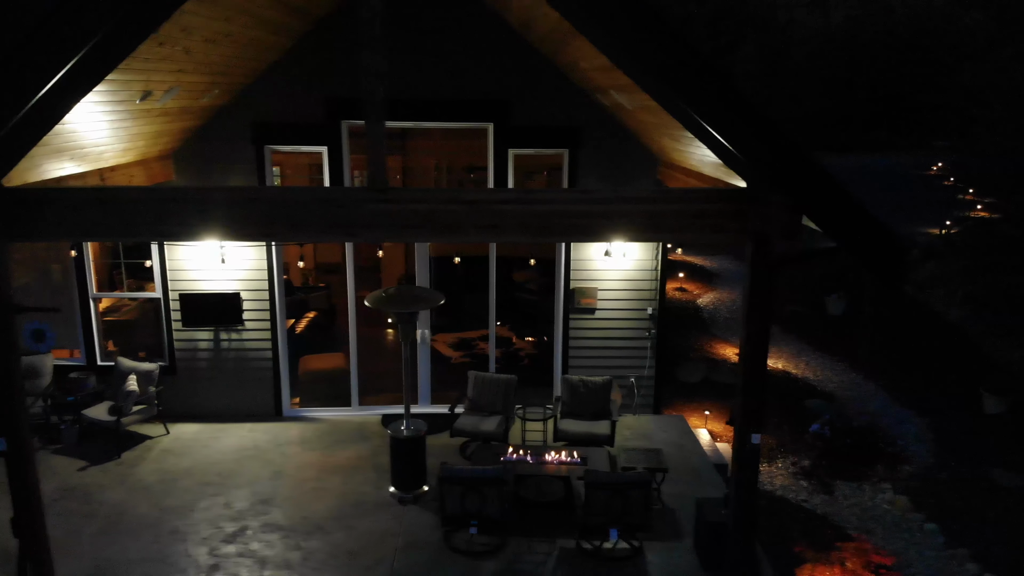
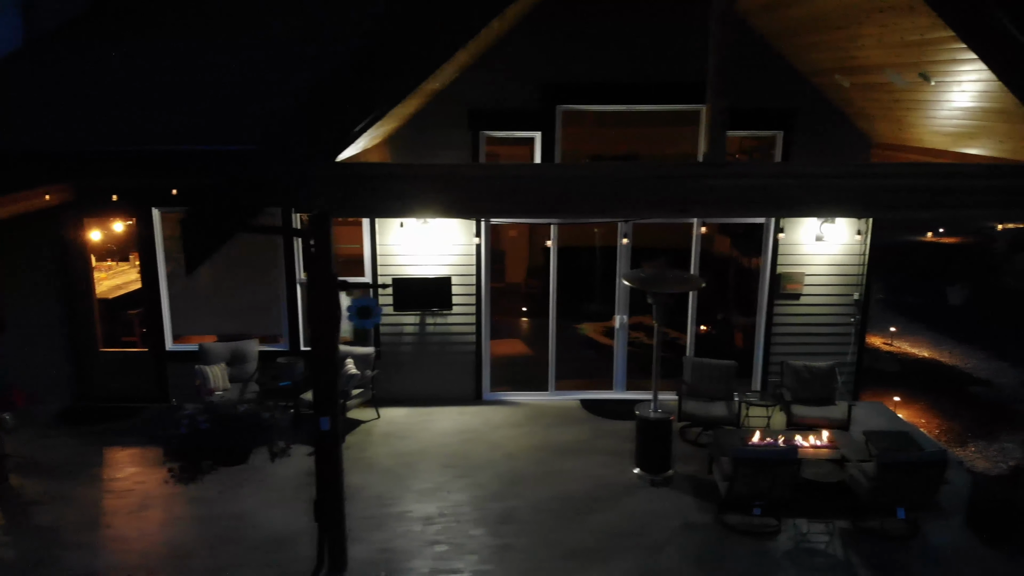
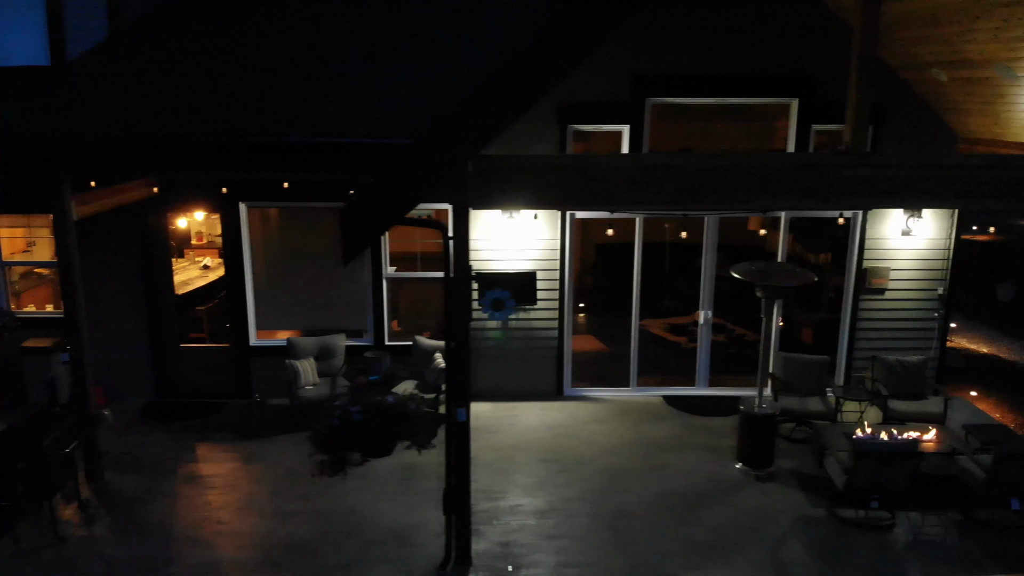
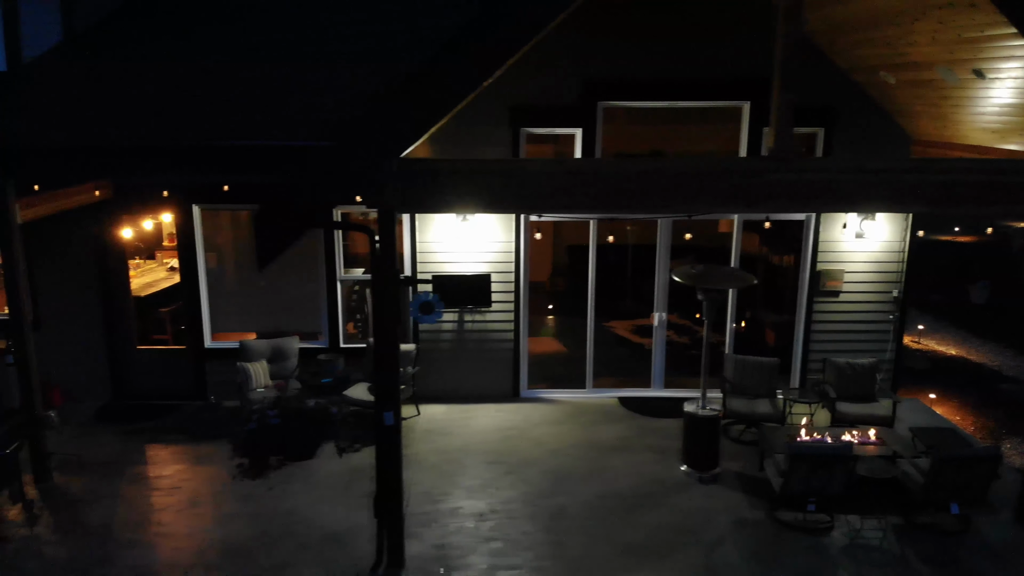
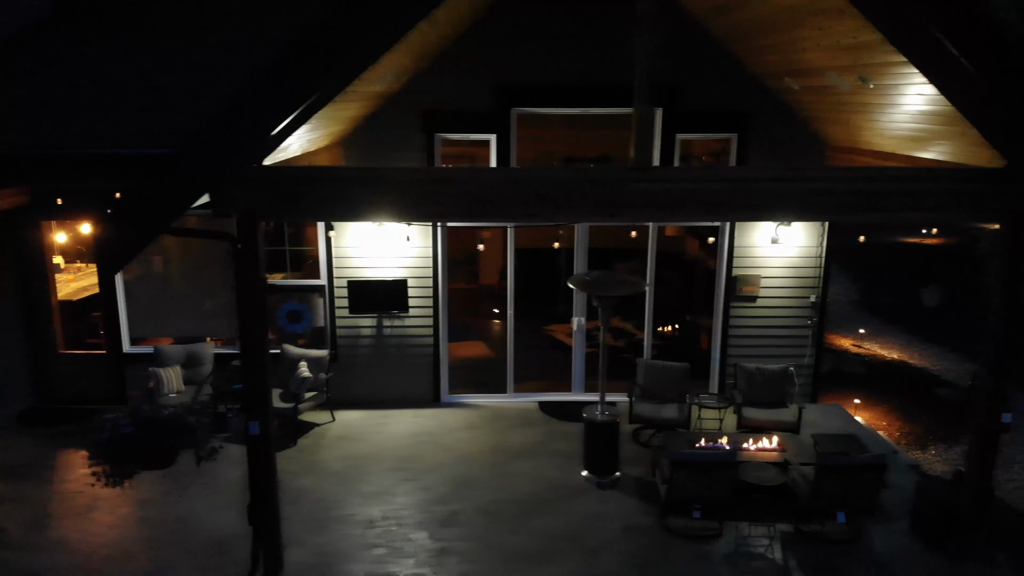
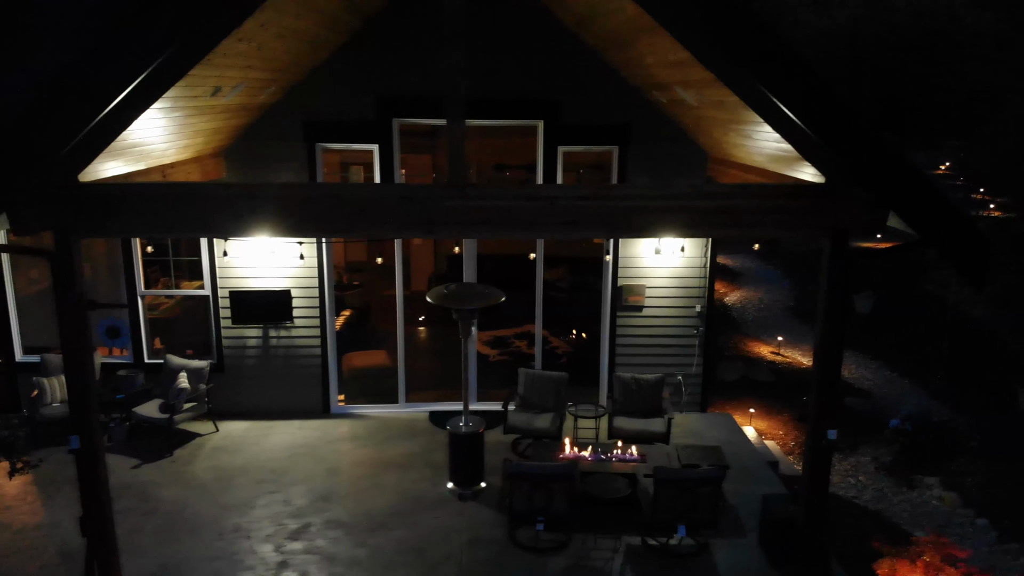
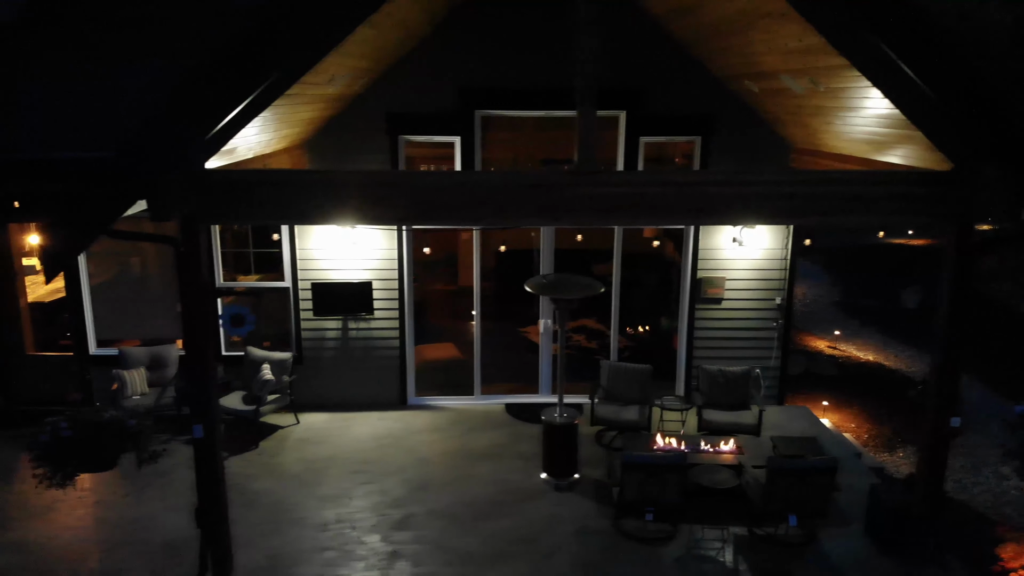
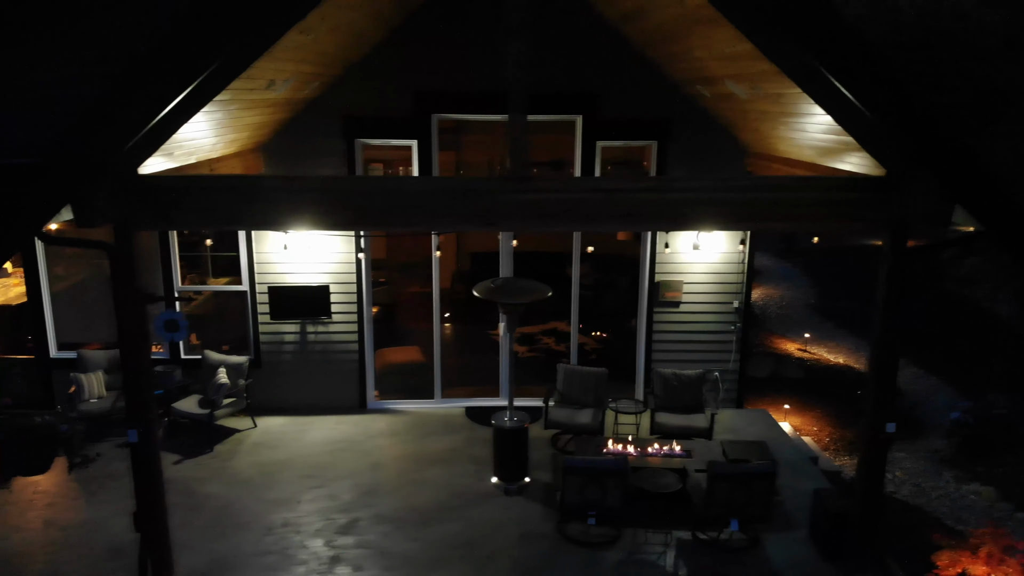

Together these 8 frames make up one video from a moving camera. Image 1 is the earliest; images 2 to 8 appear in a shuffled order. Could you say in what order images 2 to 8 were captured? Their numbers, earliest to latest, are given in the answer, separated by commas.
6, 8, 7, 5, 2, 4, 3
